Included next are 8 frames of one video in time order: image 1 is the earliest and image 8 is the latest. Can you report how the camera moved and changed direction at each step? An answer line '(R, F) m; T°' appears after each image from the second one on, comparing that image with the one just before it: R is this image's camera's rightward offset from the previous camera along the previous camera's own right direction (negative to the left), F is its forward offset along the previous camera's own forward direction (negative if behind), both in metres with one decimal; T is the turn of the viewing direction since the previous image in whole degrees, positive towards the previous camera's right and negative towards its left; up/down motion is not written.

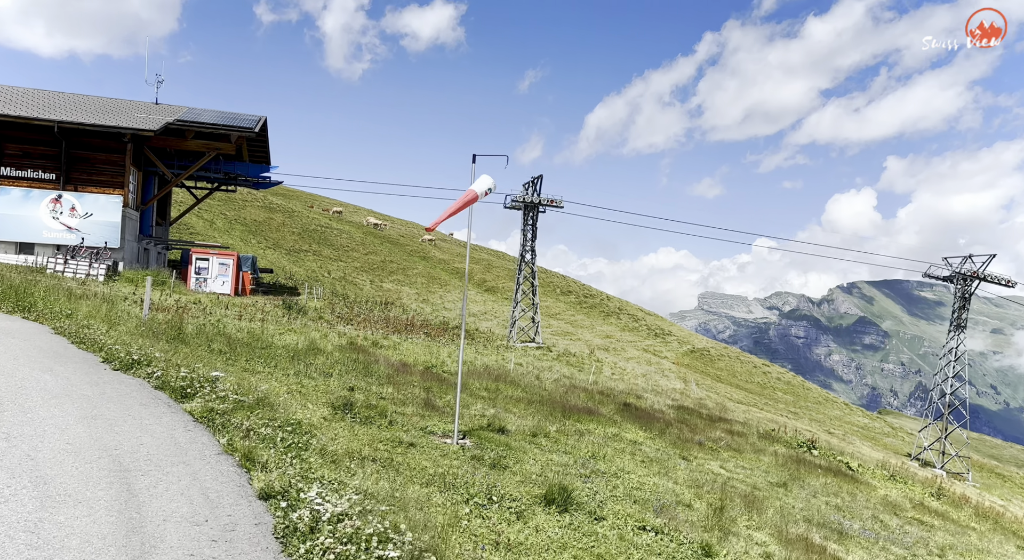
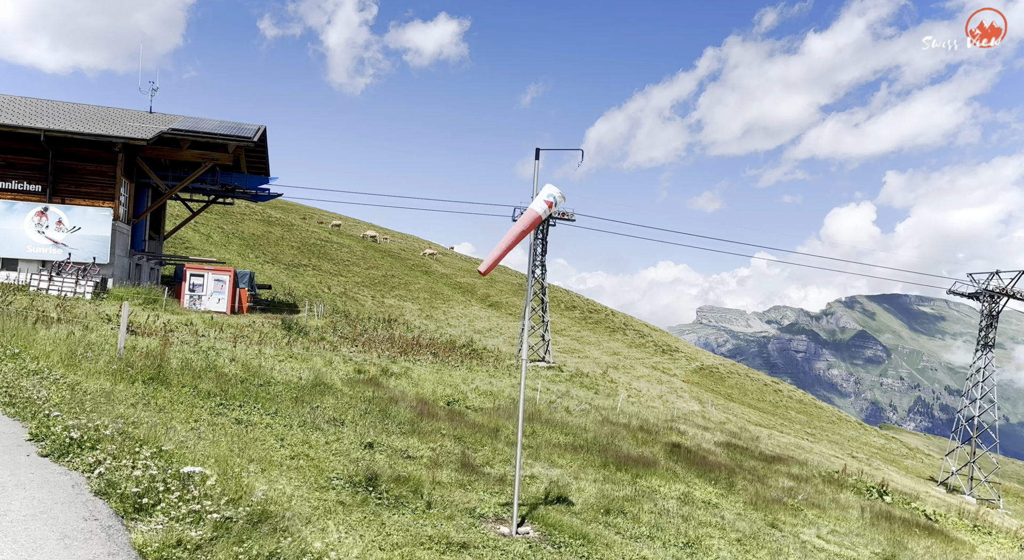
(-0.9, +3.0) m; 0°
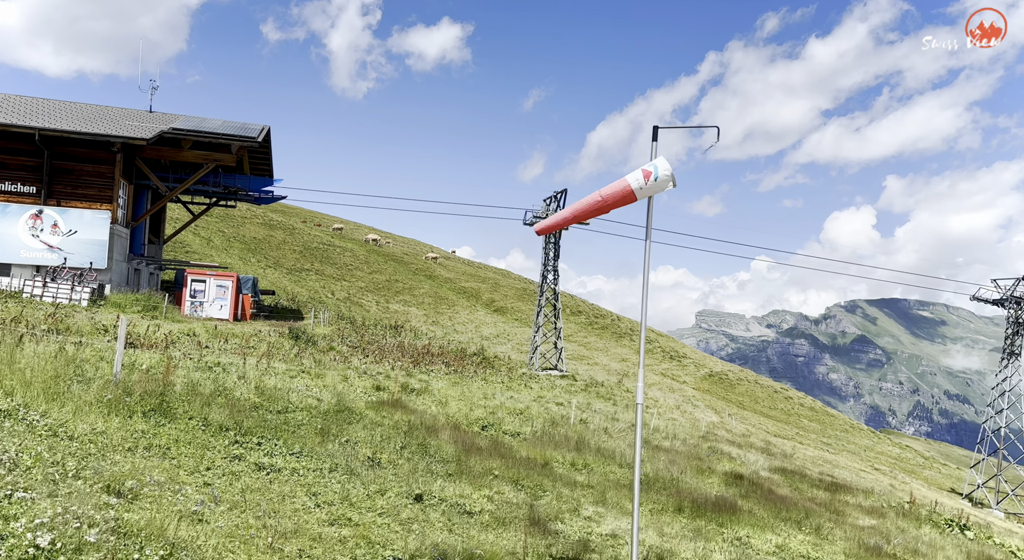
(-1.0, +2.2) m; 0°
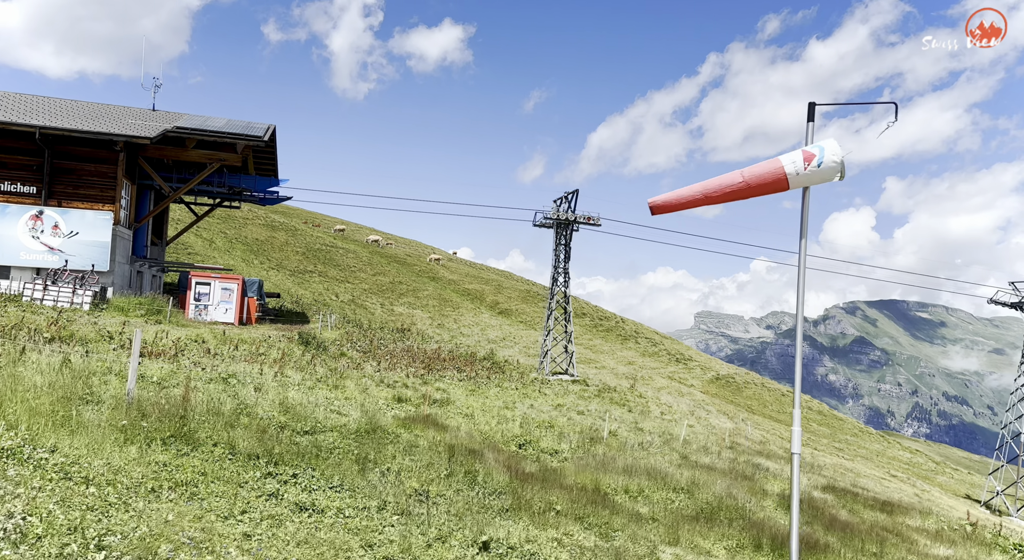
(-0.9, +1.4) m; 0°
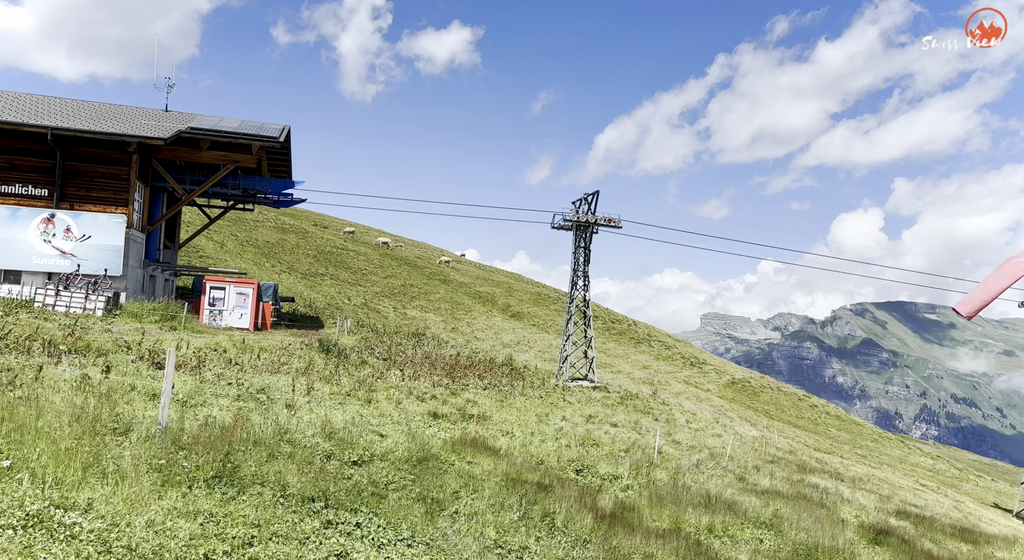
(-1.0, +1.4) m; 0°
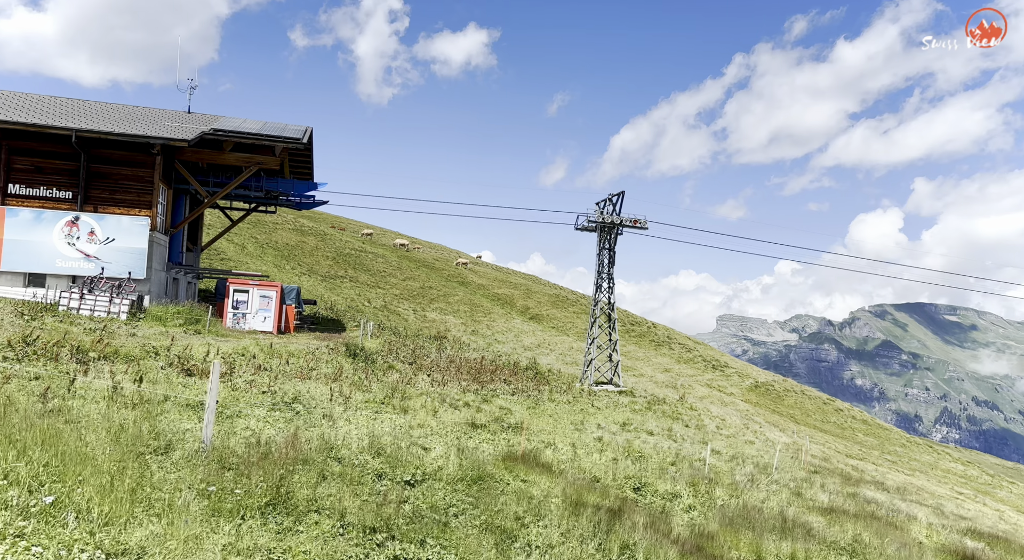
(-0.7, +0.9) m; -1°
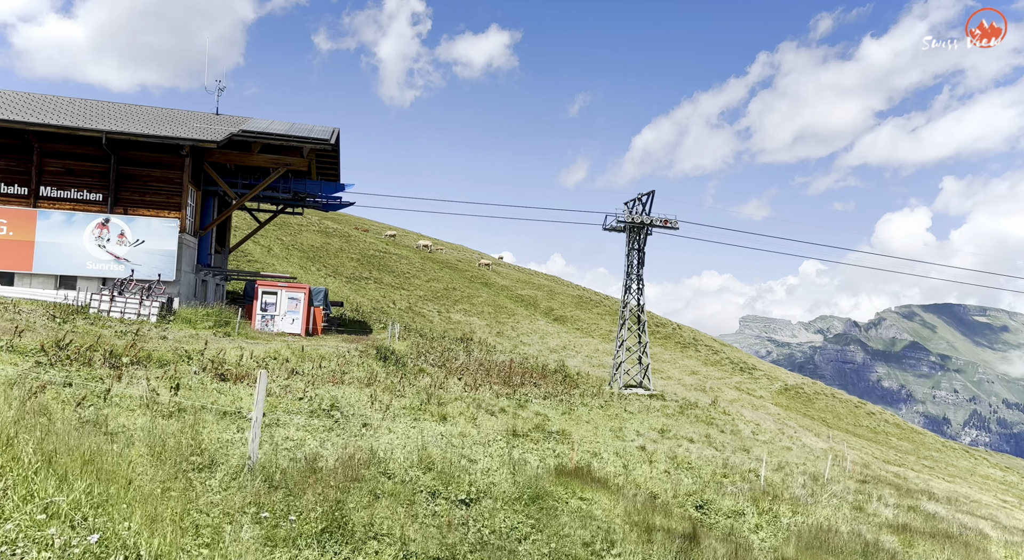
(-0.5, +0.8) m; -1°
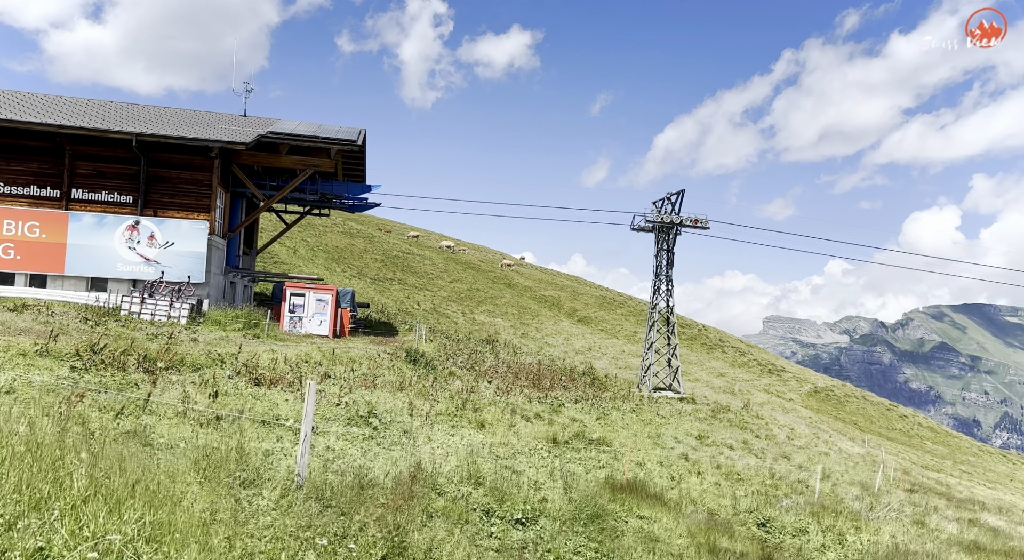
(-0.4, +0.6) m; -2°
